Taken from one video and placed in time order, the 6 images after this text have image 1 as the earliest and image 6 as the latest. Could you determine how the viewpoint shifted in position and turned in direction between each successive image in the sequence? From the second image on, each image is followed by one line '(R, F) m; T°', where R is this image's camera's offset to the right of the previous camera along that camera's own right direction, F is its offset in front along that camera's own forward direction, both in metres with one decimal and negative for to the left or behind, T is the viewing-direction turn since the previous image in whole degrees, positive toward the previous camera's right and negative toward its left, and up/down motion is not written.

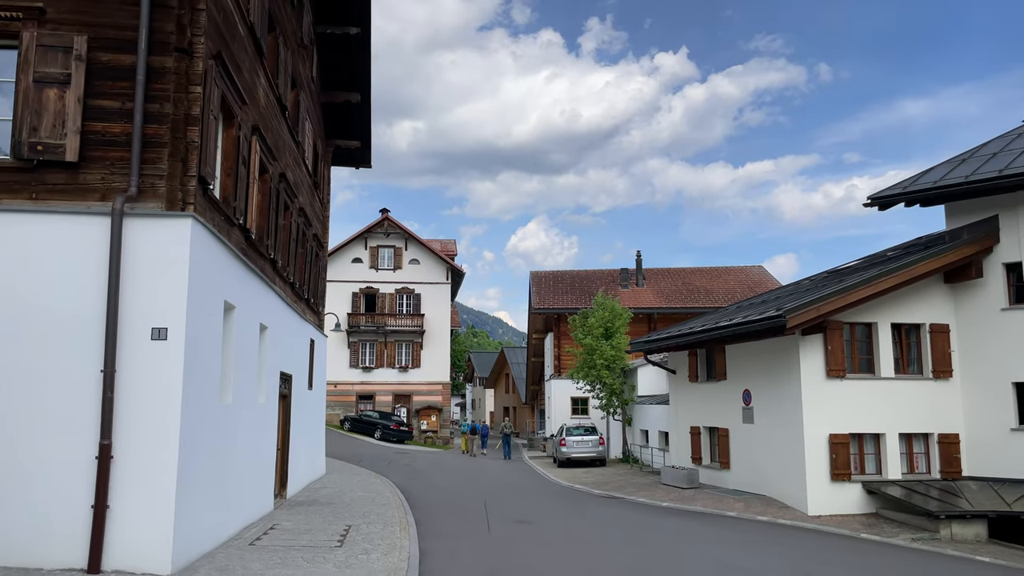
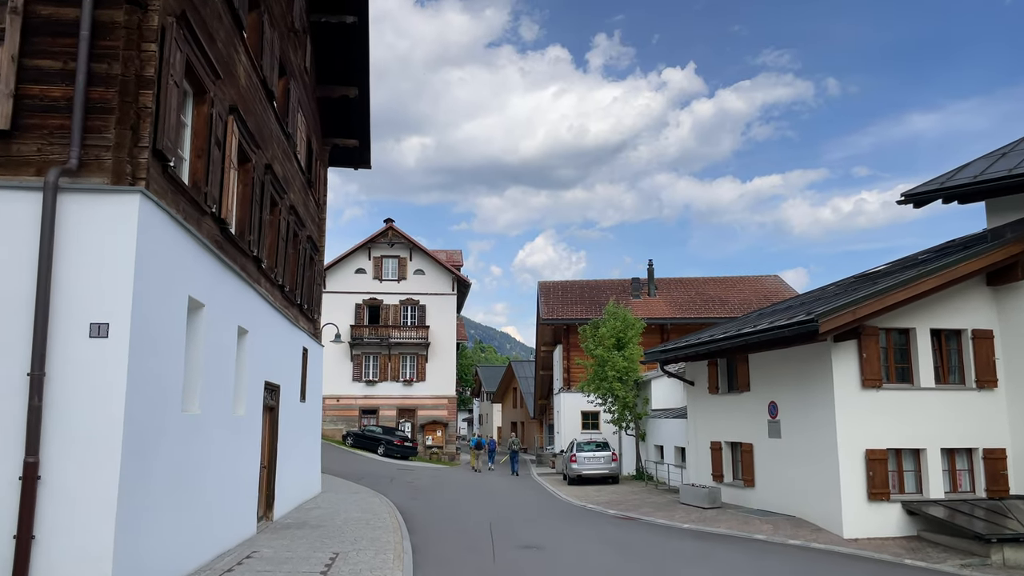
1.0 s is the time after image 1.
(0.0, +1.2) m; -1°
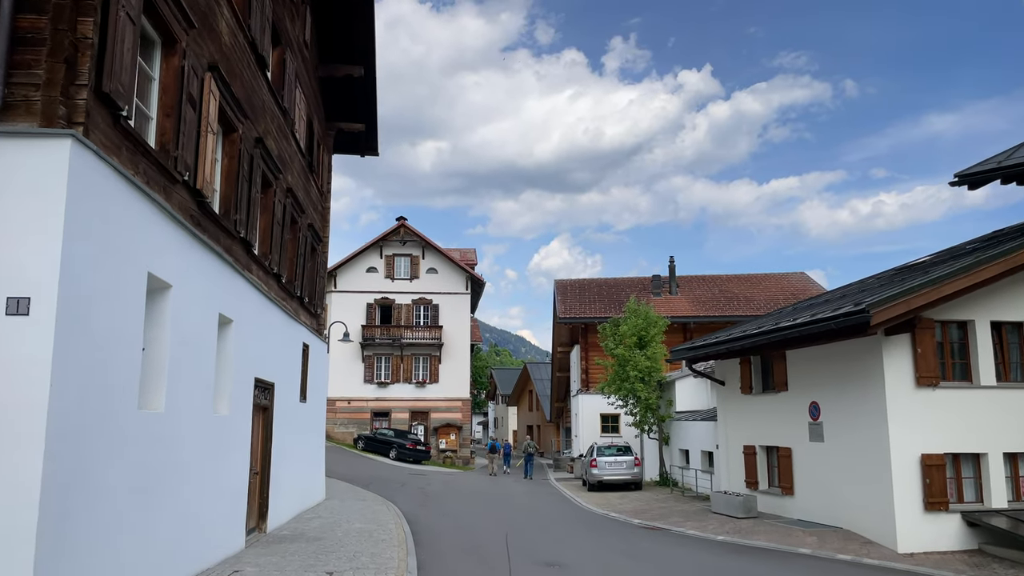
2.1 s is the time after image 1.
(0.0, +1.3) m; -1°
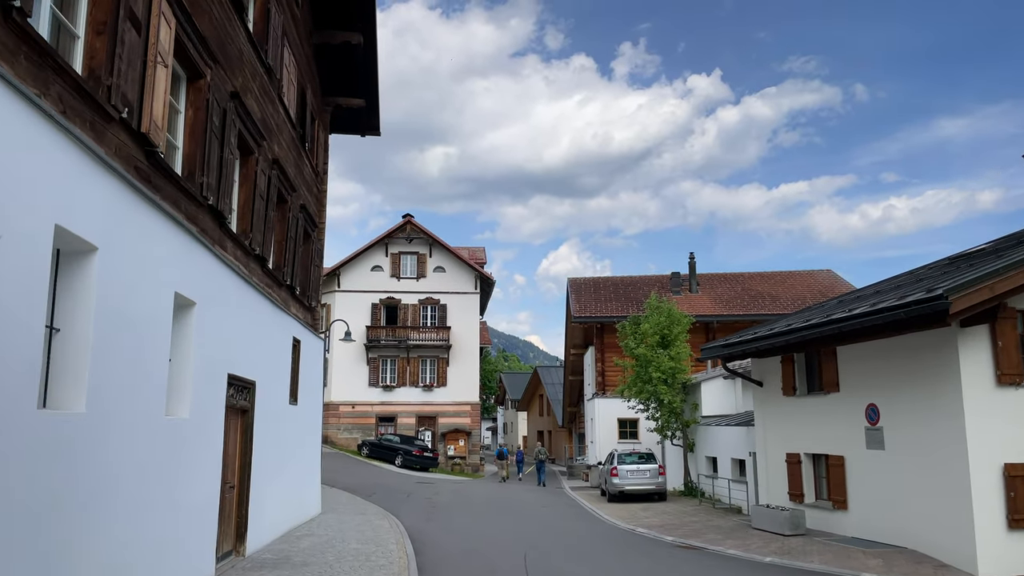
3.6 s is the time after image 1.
(-0.1, +1.8) m; -1°
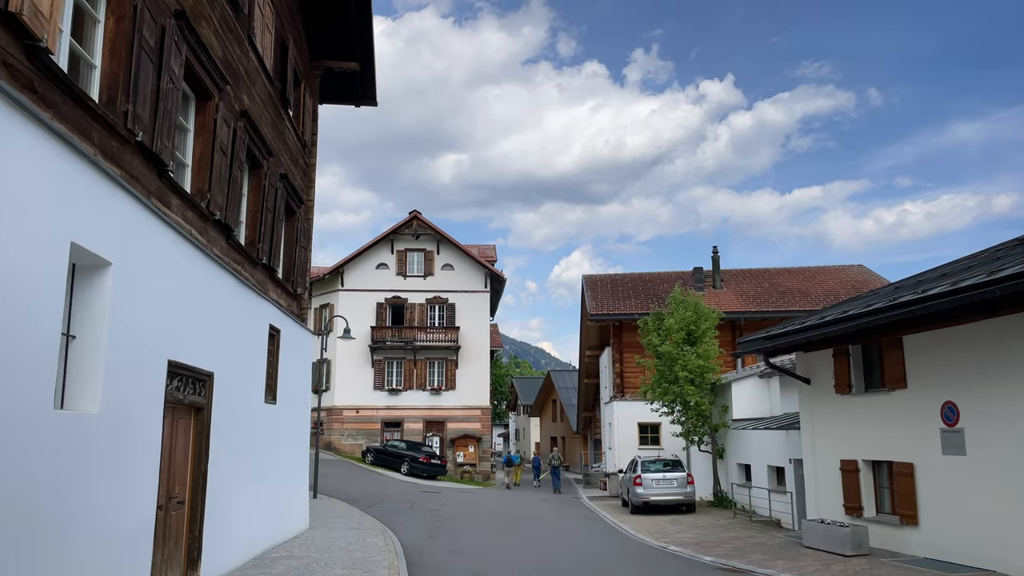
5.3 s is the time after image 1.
(0.0, +2.0) m; -1°
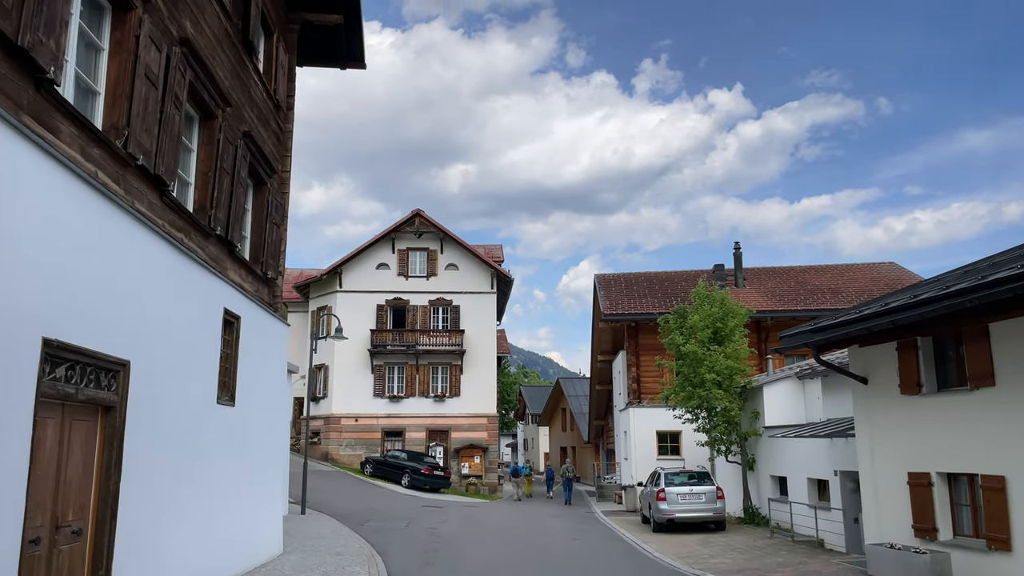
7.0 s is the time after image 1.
(0.0, +2.1) m; -1°
